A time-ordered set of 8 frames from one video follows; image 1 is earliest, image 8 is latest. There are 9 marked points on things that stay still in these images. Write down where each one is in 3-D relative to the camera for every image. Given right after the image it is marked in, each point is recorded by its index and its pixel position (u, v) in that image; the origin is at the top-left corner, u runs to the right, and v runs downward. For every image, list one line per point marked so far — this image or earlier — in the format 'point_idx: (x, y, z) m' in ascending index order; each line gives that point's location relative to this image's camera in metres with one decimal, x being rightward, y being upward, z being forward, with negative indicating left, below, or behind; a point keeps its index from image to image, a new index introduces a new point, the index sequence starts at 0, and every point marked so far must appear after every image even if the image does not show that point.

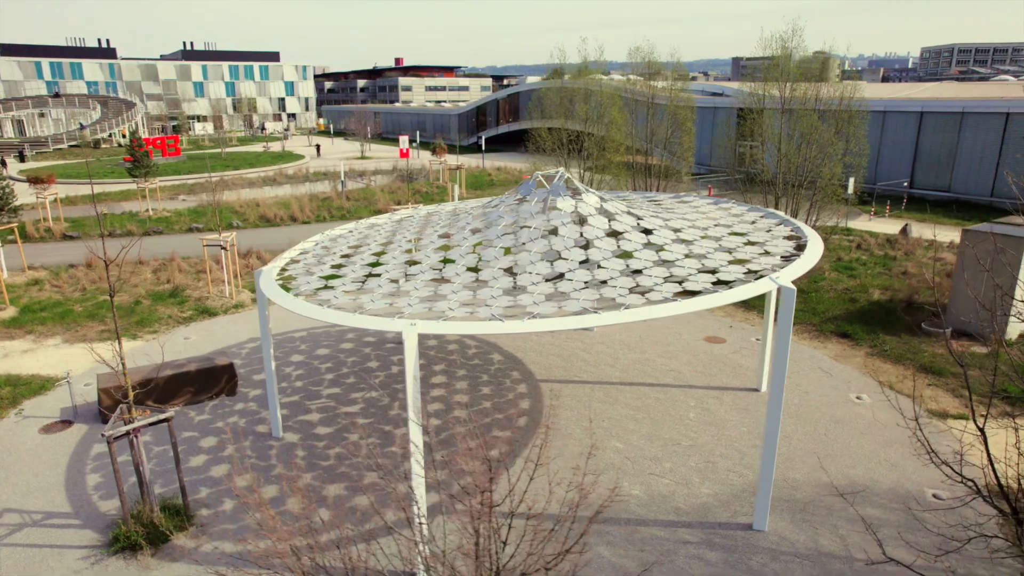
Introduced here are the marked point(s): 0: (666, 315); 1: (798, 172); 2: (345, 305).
0: (+1.7, -0.3, +6.7) m
1: (+8.8, +3.5, +18.8) m
2: (-2.0, -0.2, +7.7) m
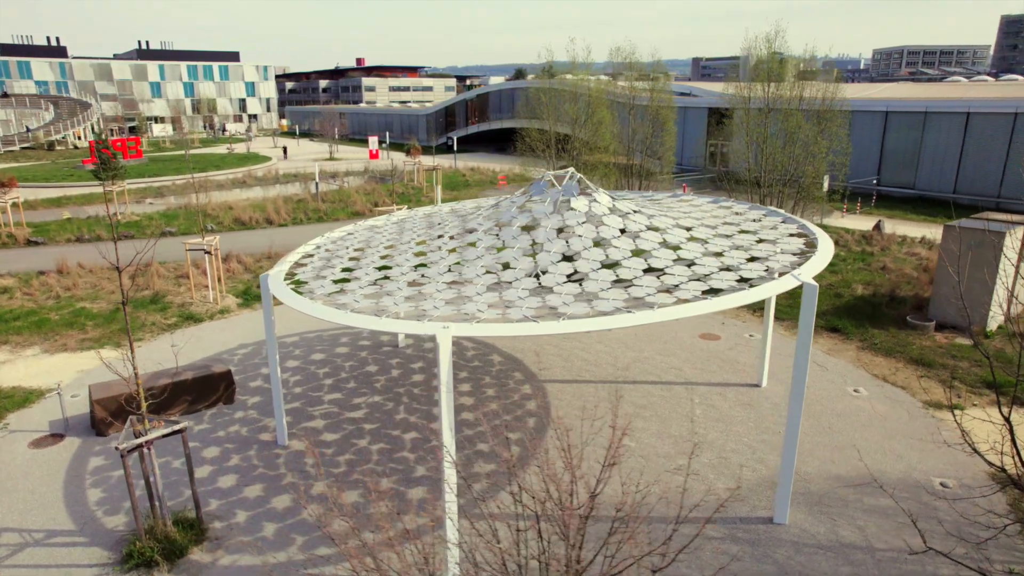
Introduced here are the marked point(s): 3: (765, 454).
0: (+2.1, -0.3, +6.7) m
1: (+8.4, +3.6, +19.2) m
2: (-1.7, -0.2, +7.6) m
3: (+4.0, -2.6, +9.8) m
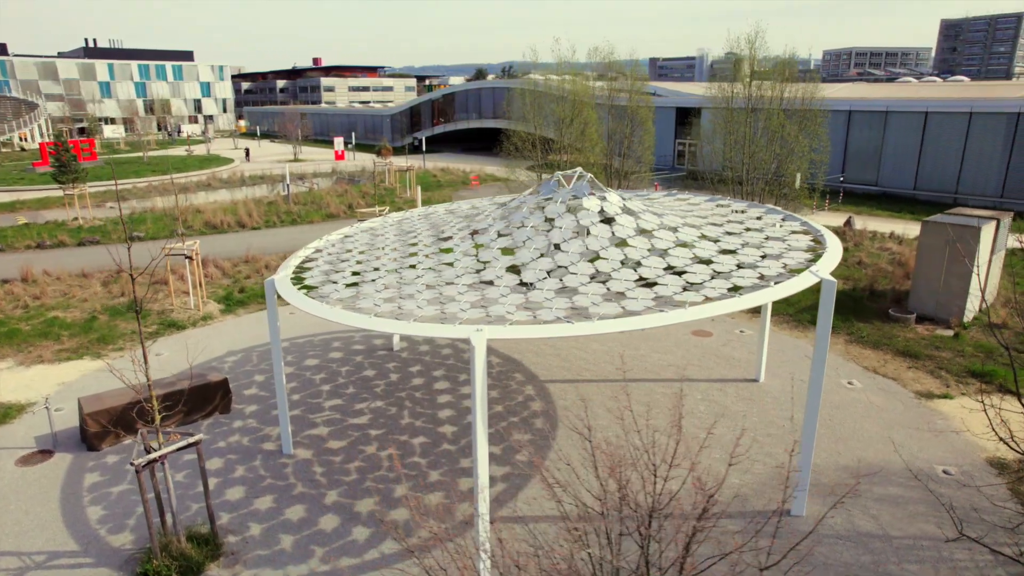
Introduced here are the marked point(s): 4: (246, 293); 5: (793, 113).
0: (+2.4, -0.2, +6.8) m
1: (+8.0, +3.7, +19.5) m
2: (-1.4, -0.3, +7.4) m
3: (+4.1, -2.5, +10.0) m
4: (-7.8, -0.2, +18.3) m
5: (+9.0, +5.5, +19.7) m
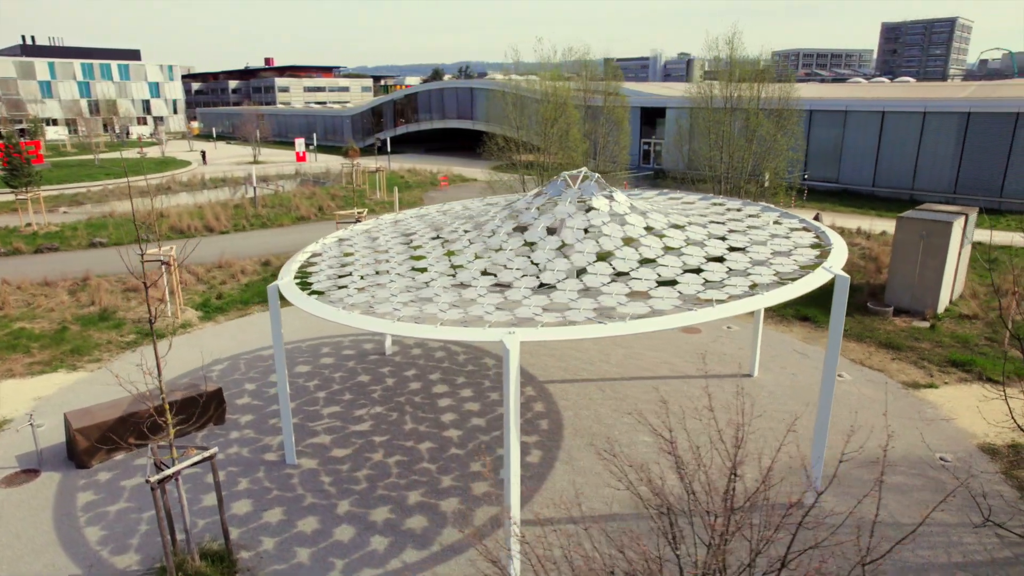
0: (+2.7, -0.2, +6.8) m
1: (+7.4, +3.8, +19.9) m
2: (-1.2, -0.3, +7.3) m
3: (+4.3, -2.5, +10.1) m
4: (-8.2, -0.3, +17.8) m
5: (+8.3, +5.6, +20.2) m
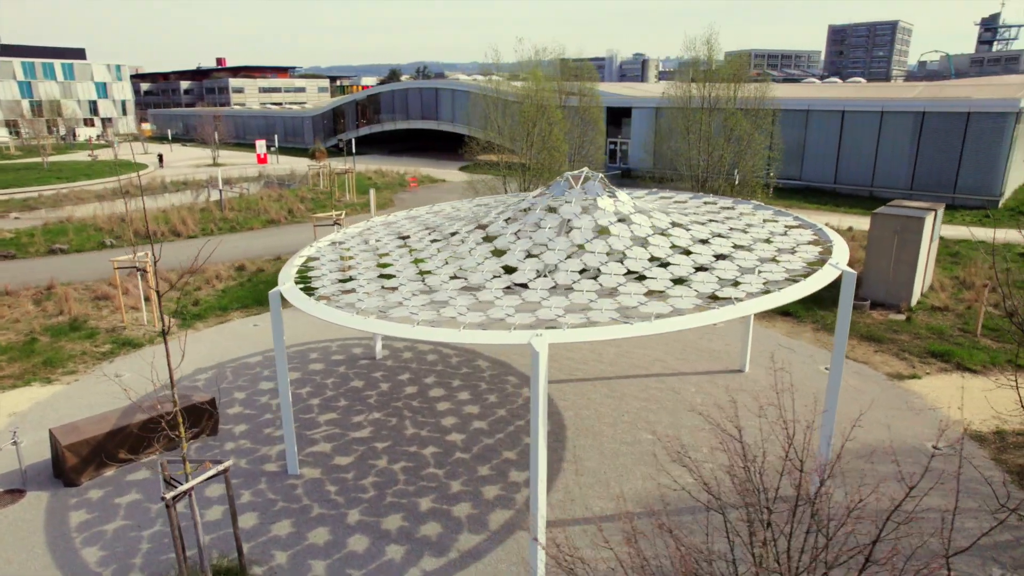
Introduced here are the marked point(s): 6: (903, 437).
0: (+2.9, -0.2, +7.0) m
1: (+6.8, +3.9, +20.3) m
2: (-1.0, -0.3, +7.2) m
3: (+4.4, -2.4, +10.3) m
4: (-8.5, -0.5, +17.2) m
5: (+7.7, +5.8, +20.6) m
6: (+6.4, -2.4, +10.3) m
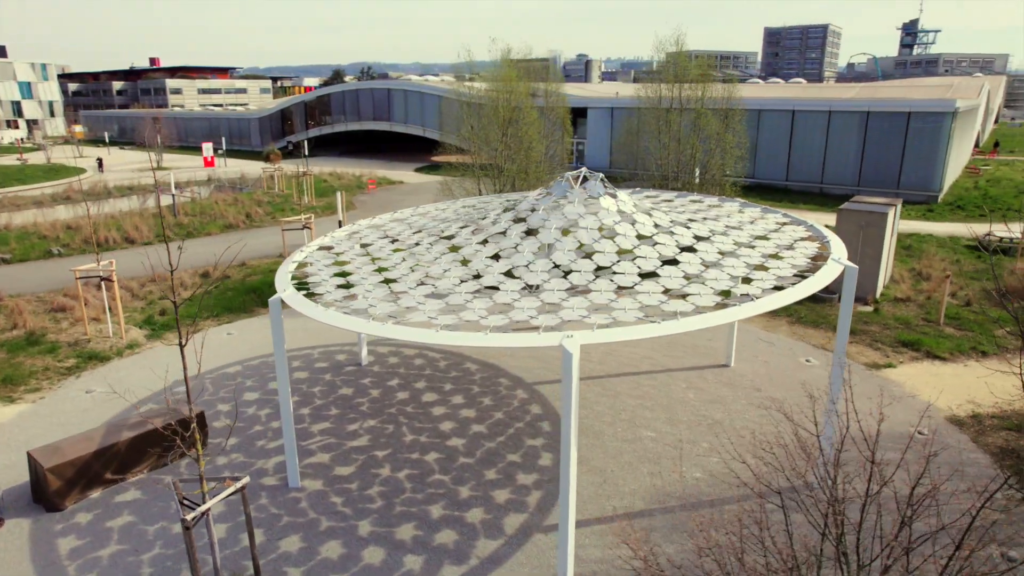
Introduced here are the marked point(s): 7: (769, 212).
0: (+3.1, -0.1, +7.1) m
1: (+5.9, +4.0, +20.7) m
2: (-0.7, -0.4, +7.0) m
3: (+4.4, -2.3, +10.6) m
4: (-9.0, -0.7, +16.5) m
5: (+6.7, +5.9, +21.1) m
6: (+6.4, -2.3, +10.7) m
7: (+4.5, +1.4, +11.0) m
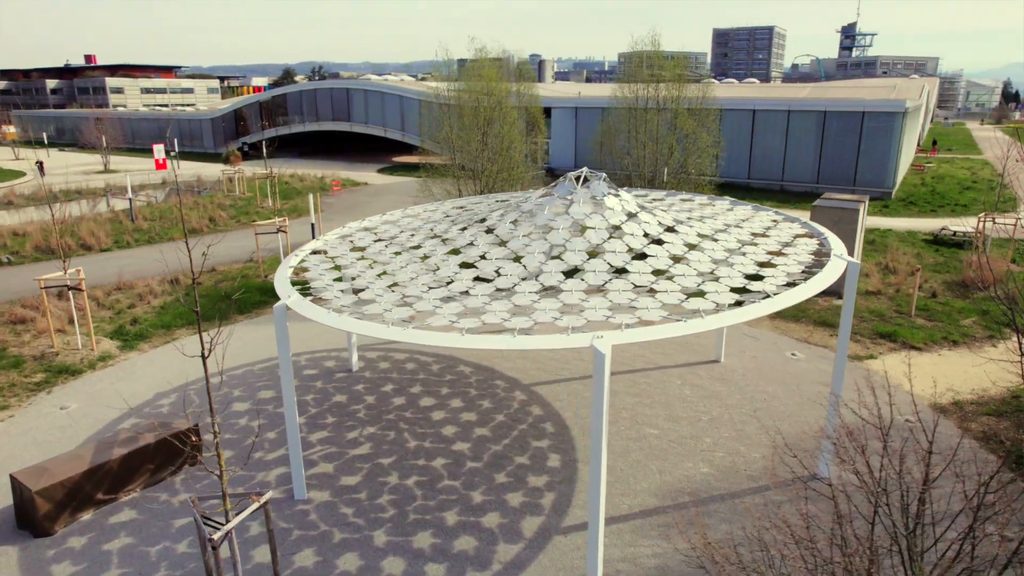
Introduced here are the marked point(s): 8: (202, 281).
0: (+3.4, -0.1, +7.2) m
1: (+5.2, +4.1, +21.0) m
2: (-0.5, -0.4, +6.9) m
3: (+4.4, -2.3, +10.8) m
4: (-9.4, -0.9, +15.8) m
5: (+6.0, +6.0, +21.4) m
6: (+6.5, -2.2, +11.0) m
7: (+4.5, +1.4, +11.2) m
8: (-9.6, +0.2, +19.4) m
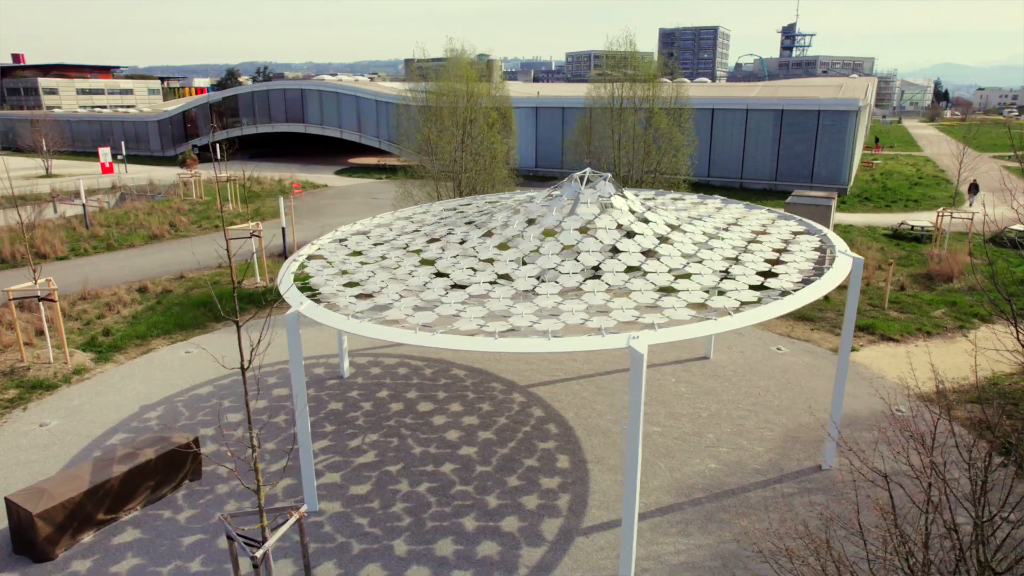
0: (+3.6, -0.1, +7.5) m
1: (+4.4, +4.2, +21.3) m
2: (-0.2, -0.4, +6.9) m
3: (+4.5, -2.2, +11.1) m
4: (-9.6, -1.2, +15.2) m
5: (+5.1, +6.1, +21.7) m
6: (+6.5, -2.1, +11.4) m
7: (+4.4, +1.5, +11.5) m
8: (-10.1, 0.0, +18.7) m
